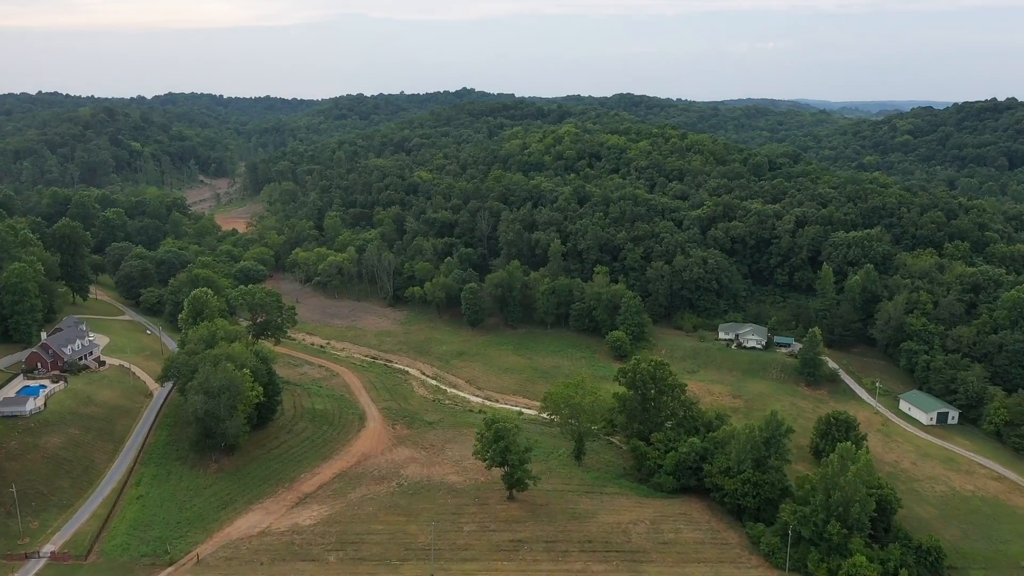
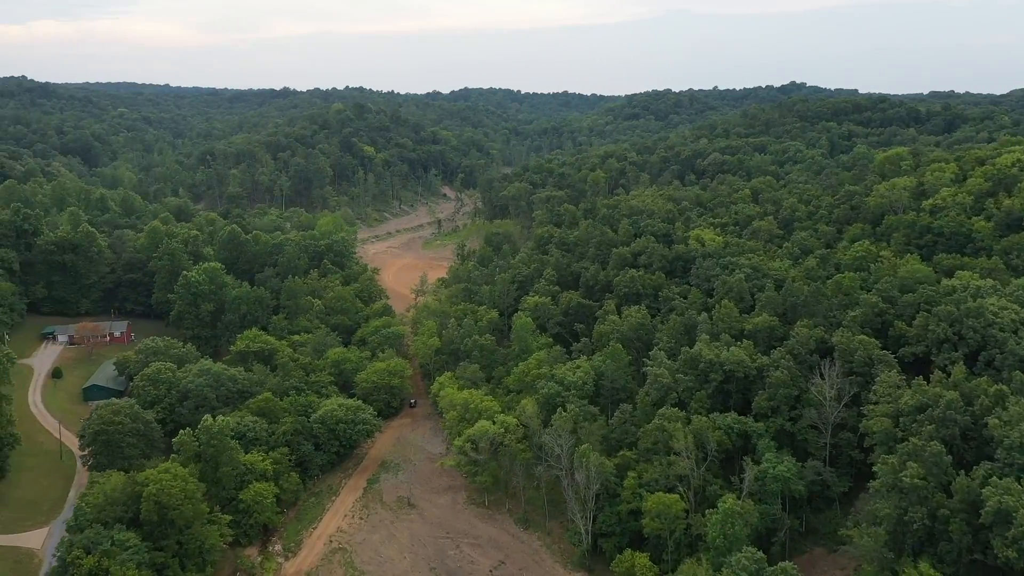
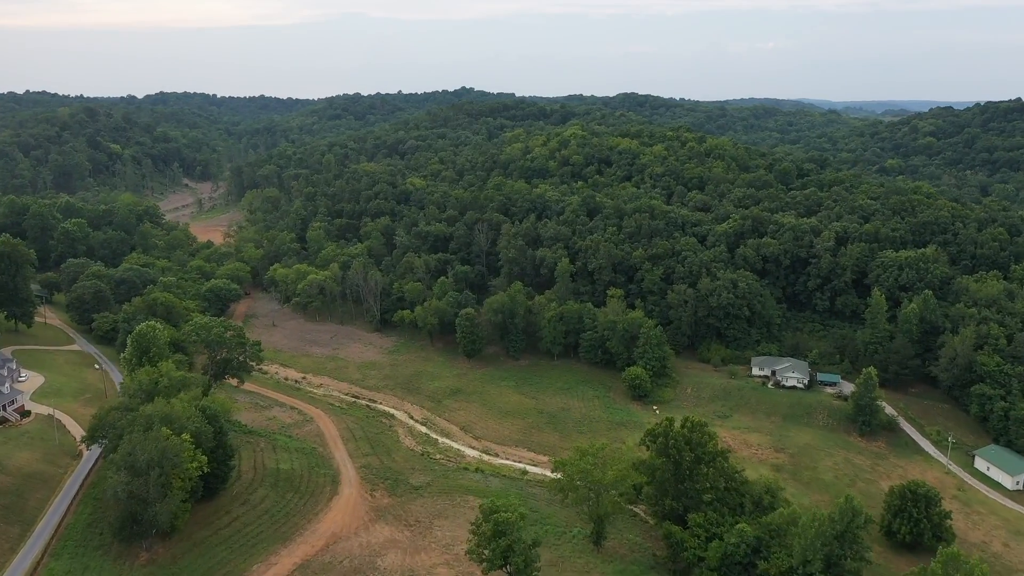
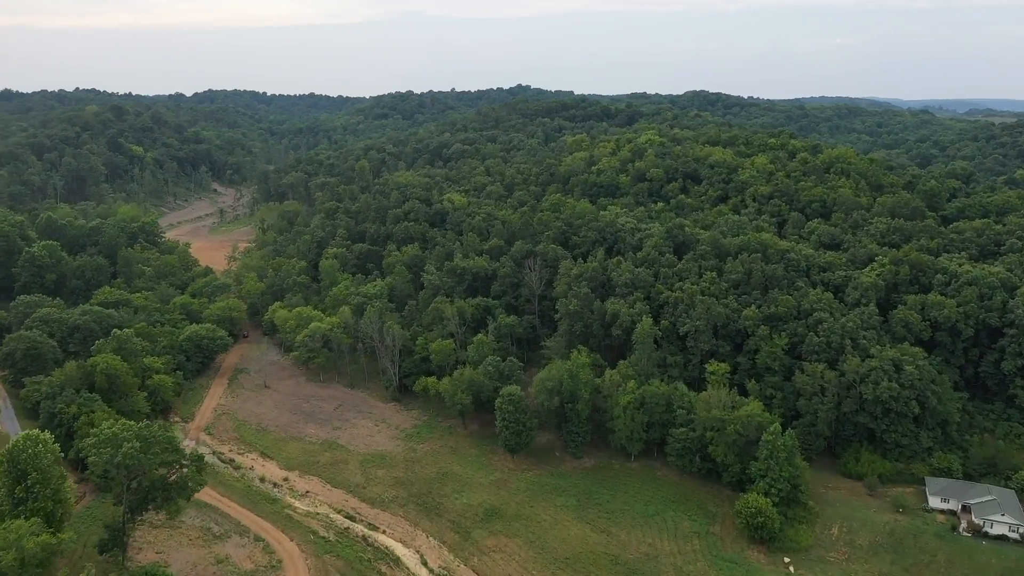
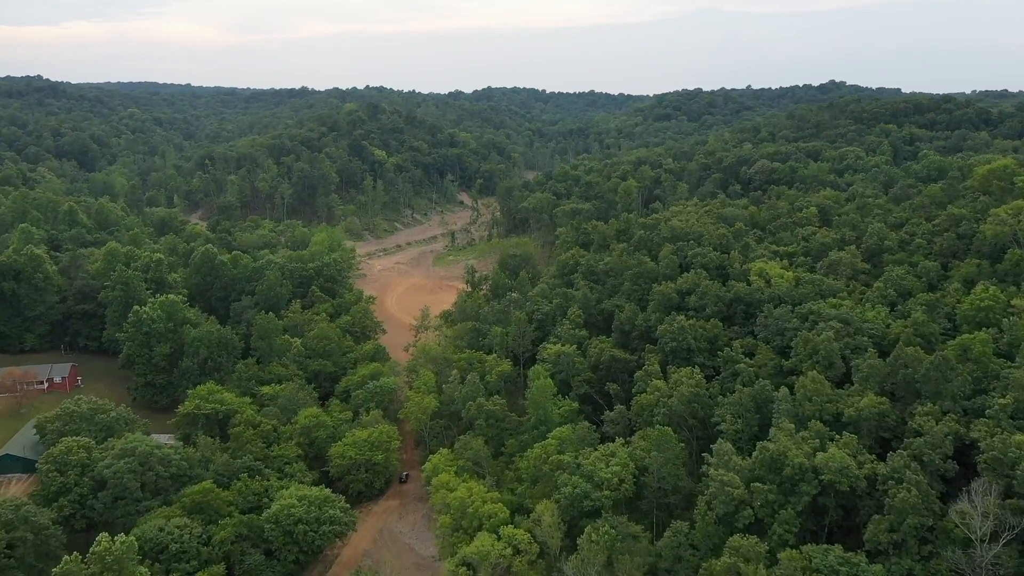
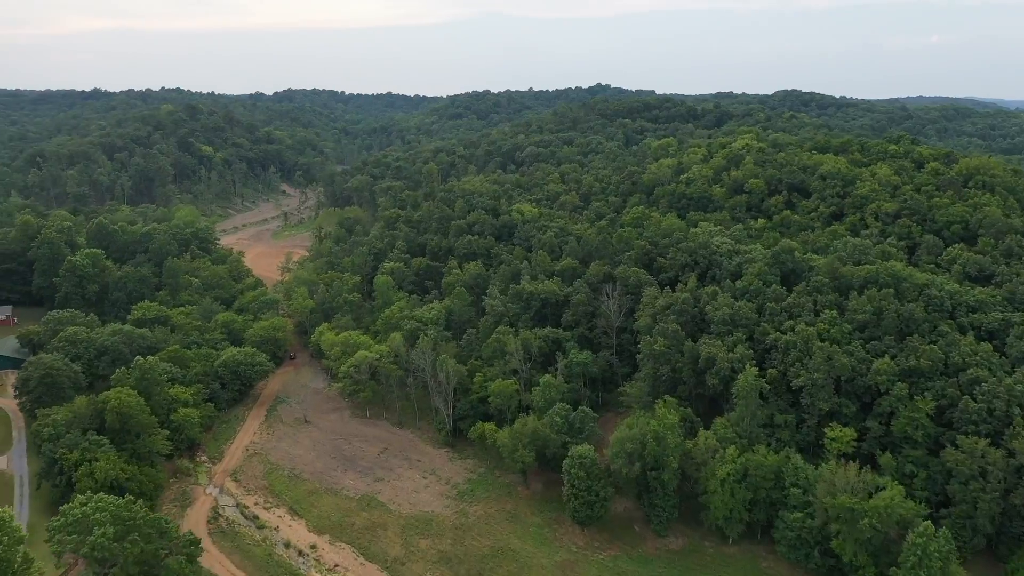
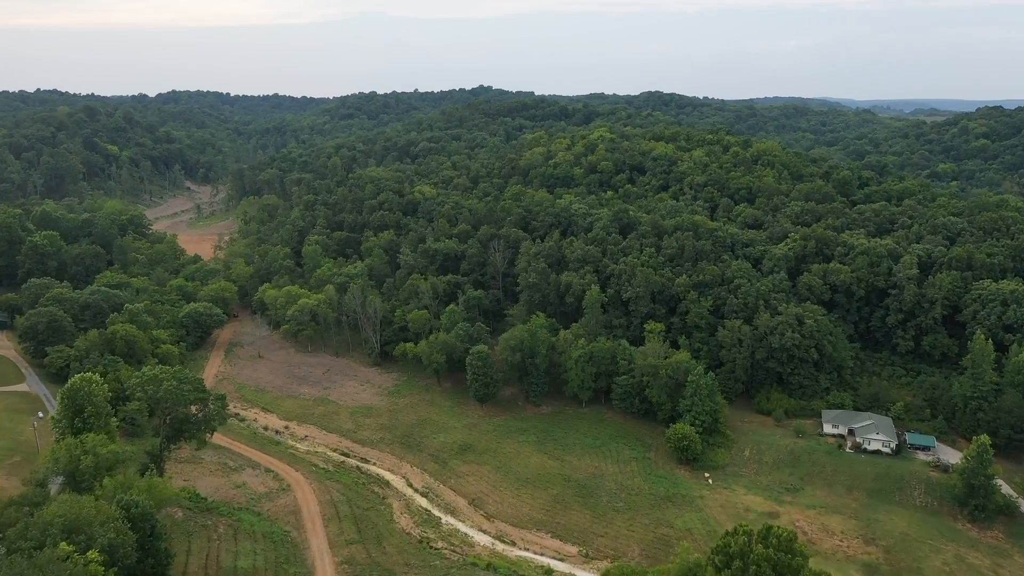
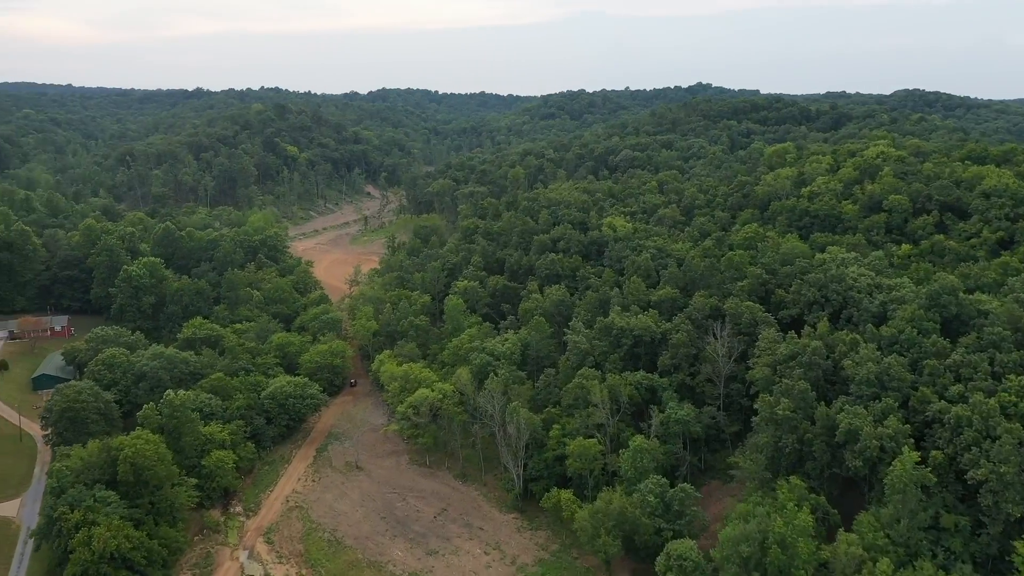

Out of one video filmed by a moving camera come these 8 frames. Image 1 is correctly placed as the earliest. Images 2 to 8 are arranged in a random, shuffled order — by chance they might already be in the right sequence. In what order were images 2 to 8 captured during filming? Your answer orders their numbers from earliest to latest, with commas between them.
3, 7, 4, 6, 8, 2, 5
